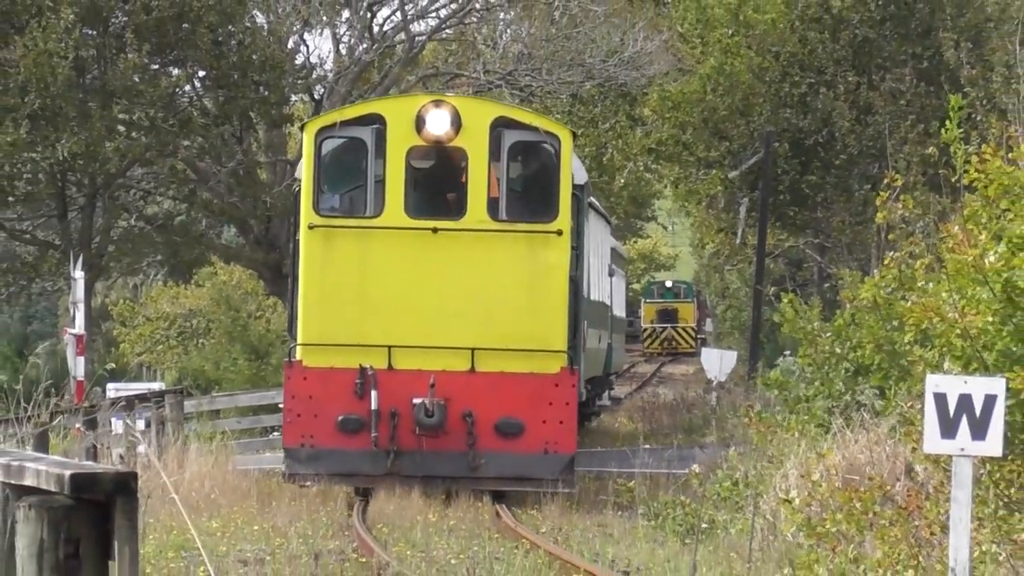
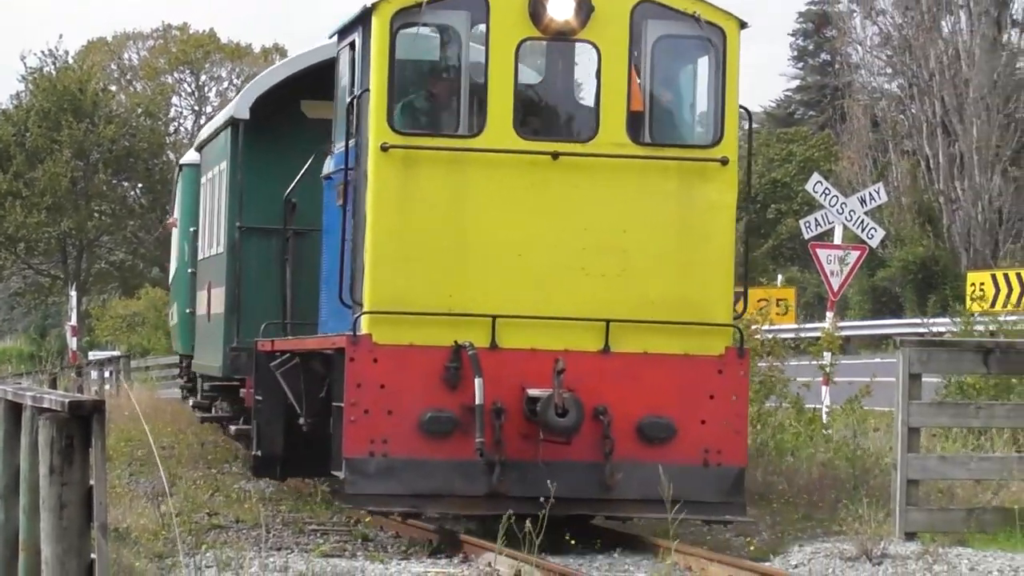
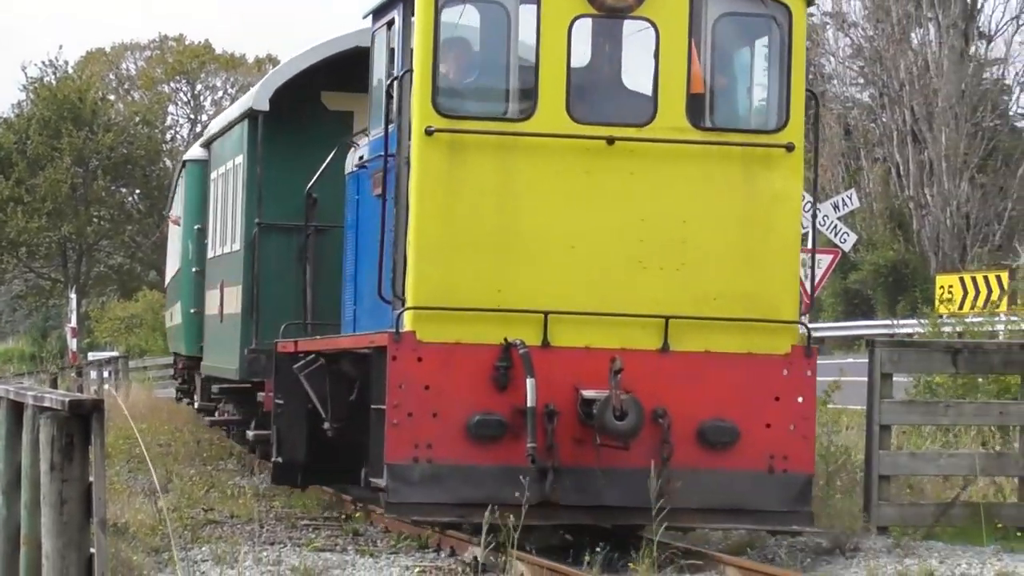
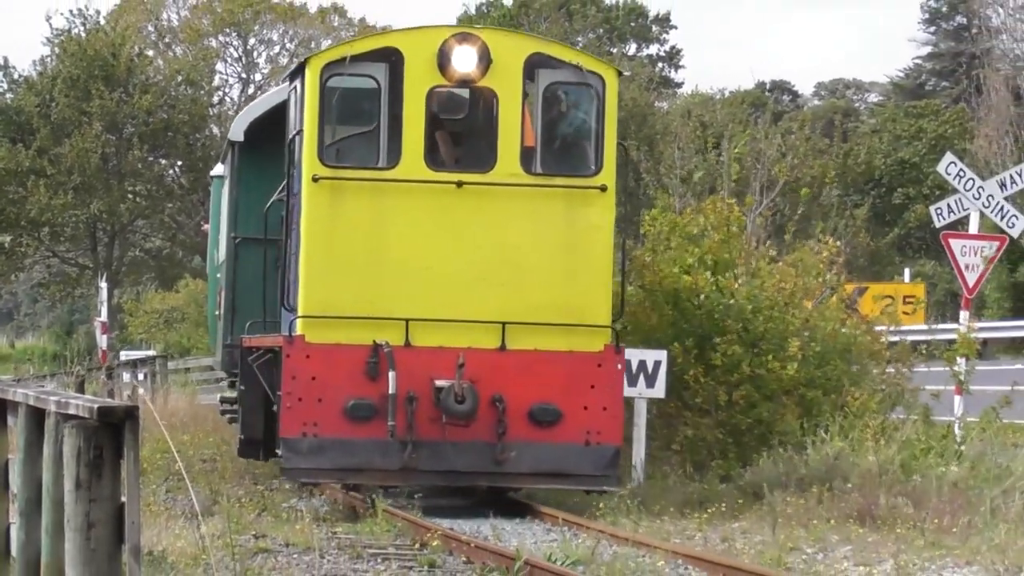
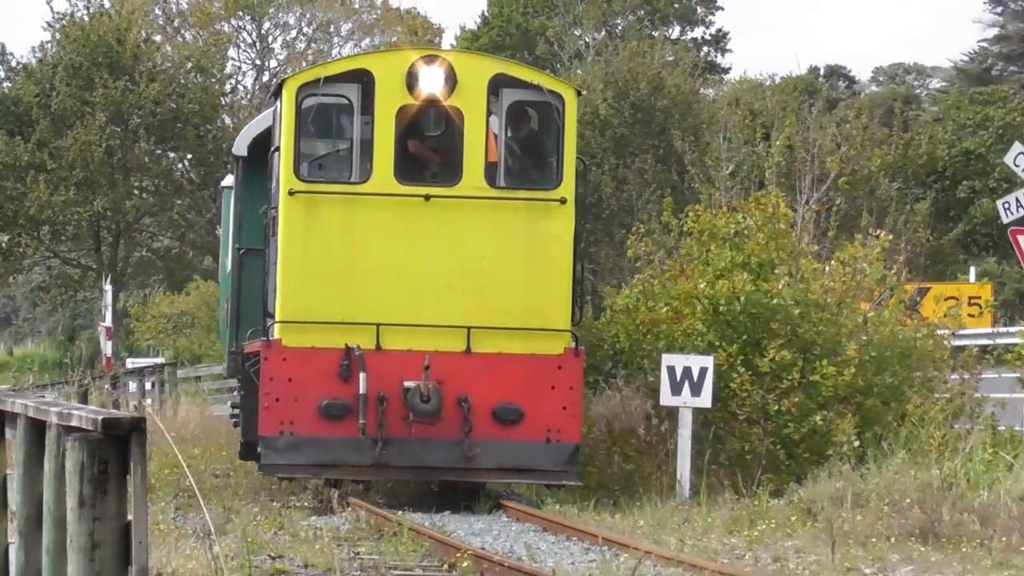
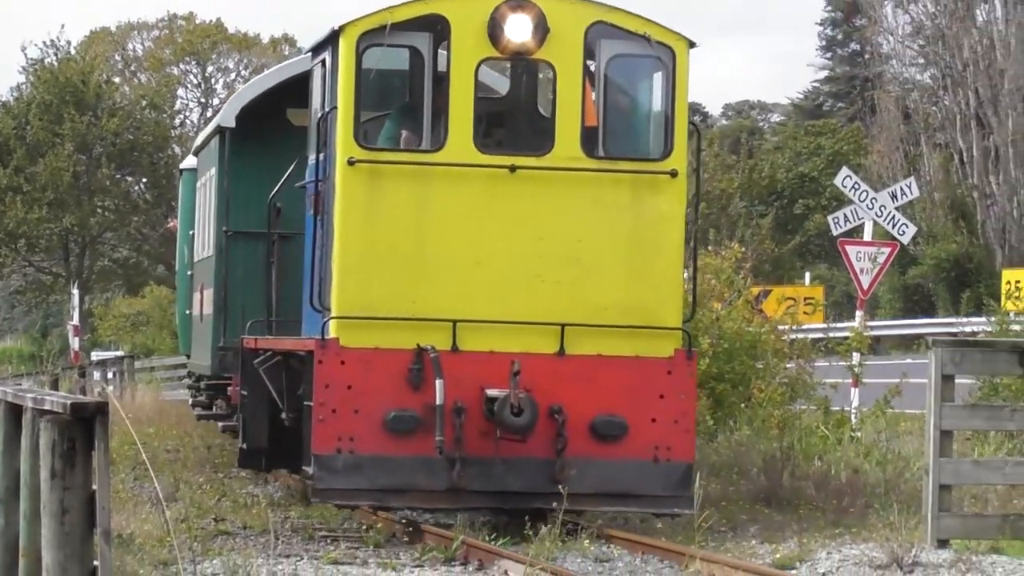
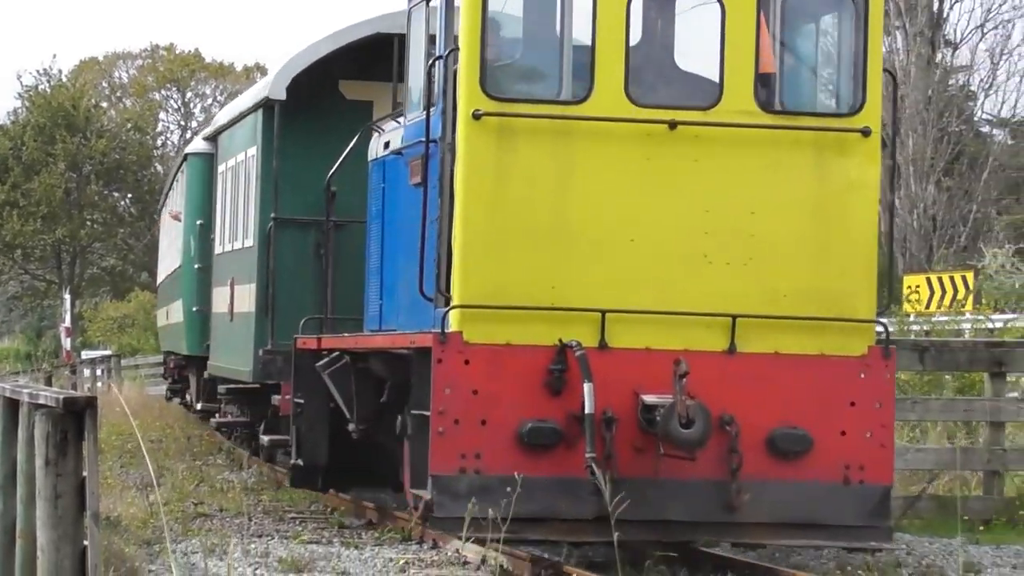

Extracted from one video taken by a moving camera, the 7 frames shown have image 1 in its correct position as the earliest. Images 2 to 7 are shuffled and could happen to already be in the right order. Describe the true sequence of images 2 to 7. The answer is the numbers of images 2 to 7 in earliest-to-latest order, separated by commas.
5, 4, 6, 2, 3, 7
